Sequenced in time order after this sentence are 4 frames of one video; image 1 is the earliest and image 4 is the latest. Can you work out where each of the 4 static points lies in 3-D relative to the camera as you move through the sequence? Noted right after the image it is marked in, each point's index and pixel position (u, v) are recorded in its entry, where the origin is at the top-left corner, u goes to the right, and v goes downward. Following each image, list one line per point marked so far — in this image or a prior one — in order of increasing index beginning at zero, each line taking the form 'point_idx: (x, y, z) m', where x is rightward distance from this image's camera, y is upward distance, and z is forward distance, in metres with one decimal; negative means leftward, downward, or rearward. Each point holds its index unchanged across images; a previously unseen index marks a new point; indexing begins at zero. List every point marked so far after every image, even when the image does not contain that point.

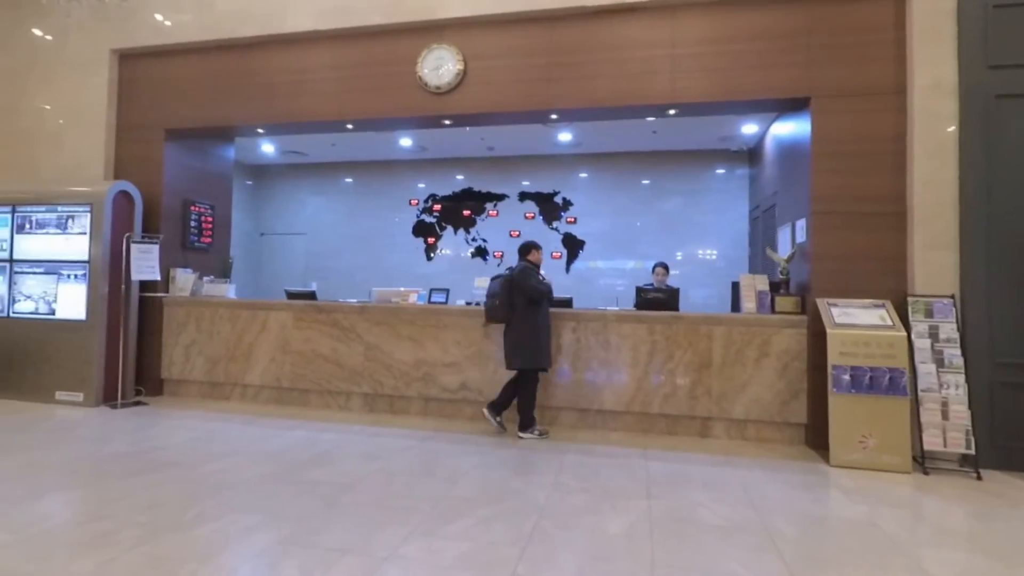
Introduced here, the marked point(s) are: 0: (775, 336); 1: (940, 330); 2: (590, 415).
0: (+2.4, -0.4, +5.4) m
1: (+2.8, -0.3, +3.9) m
2: (+0.8, -1.3, +5.9) m
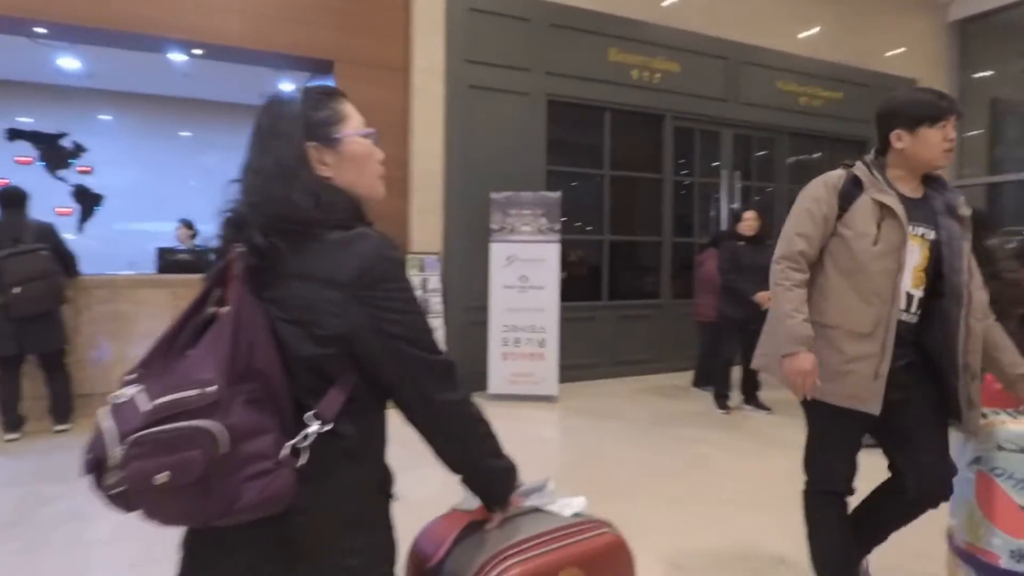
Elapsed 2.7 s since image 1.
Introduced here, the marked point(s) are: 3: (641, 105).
0: (-2.0, -0.1, +5.5) m
1: (-0.6, 0.0, +4.6) m
2: (-3.5, -1.0, +4.9) m
3: (+1.2, +1.7, +5.7) m
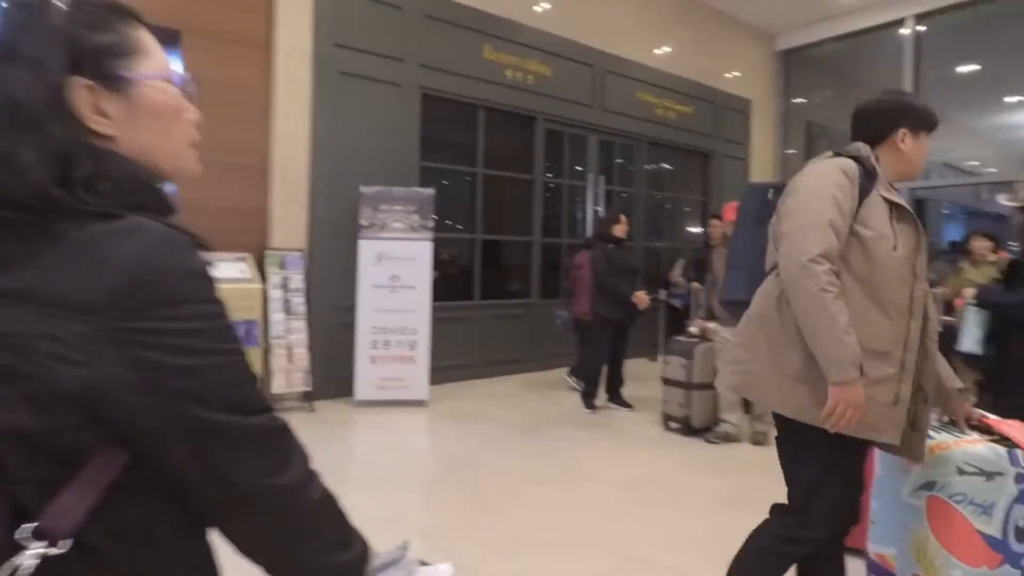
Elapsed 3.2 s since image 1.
0: (-3.1, -0.1, +4.9) m
1: (-1.6, 0.0, +4.3) m
2: (-4.5, -0.9, +4.0) m
3: (0.0, +1.7, +5.7) m
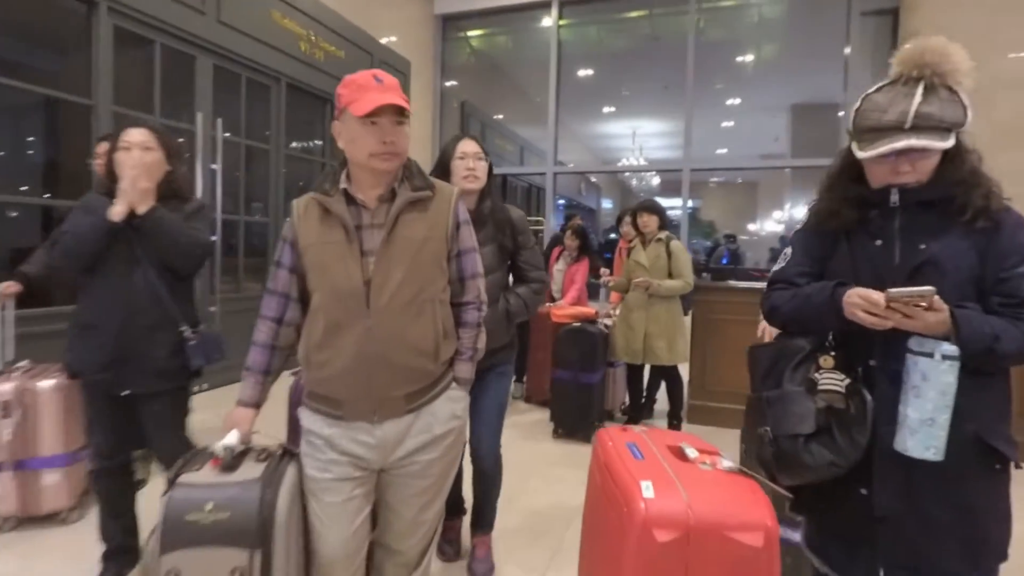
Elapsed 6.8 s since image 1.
0: (-4.8, -0.2, +1.1) m
1: (-3.2, 0.0, +1.3) m
2: (-5.5, -1.1, -0.4) m
3: (-2.6, +1.8, +3.3) m
